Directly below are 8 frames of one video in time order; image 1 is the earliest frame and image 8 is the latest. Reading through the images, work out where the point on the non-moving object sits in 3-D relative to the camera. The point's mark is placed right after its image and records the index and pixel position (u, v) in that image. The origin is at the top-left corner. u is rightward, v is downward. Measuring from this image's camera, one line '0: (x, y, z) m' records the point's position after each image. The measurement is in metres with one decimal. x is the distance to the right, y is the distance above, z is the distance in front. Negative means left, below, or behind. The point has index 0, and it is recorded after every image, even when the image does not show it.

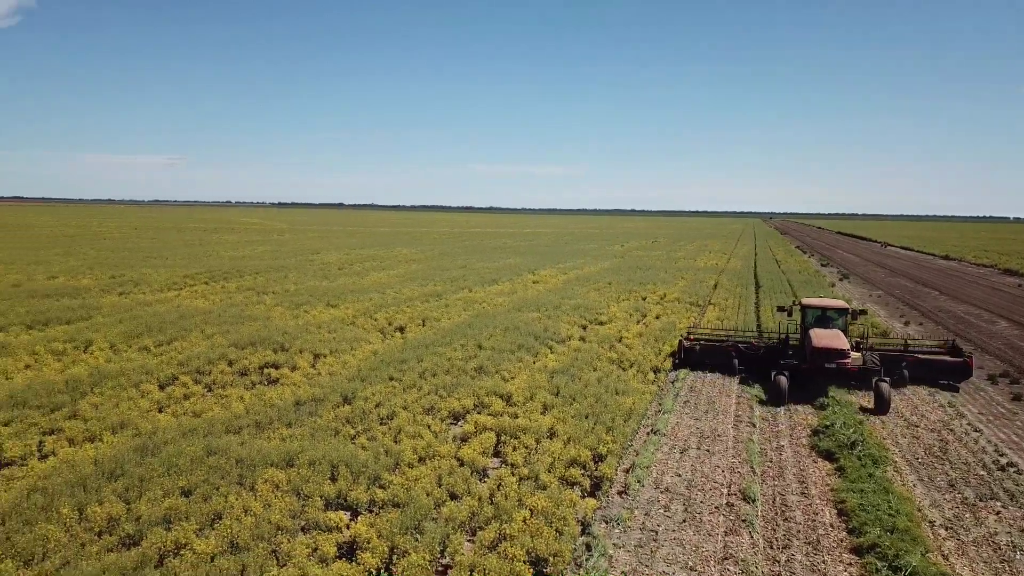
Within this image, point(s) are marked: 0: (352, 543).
0: (-1.4, -2.2, +7.0) m
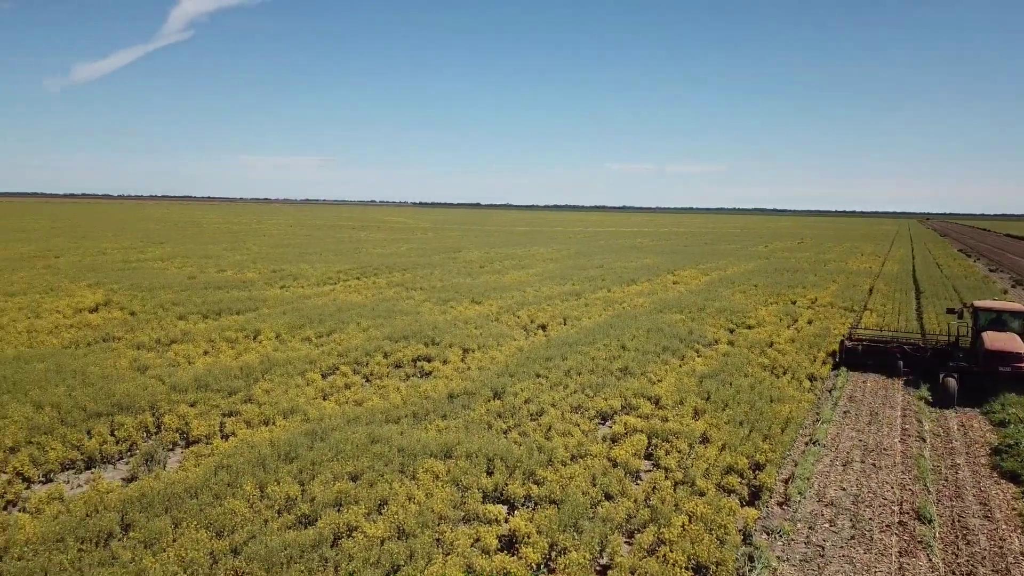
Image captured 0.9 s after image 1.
0: (0.0, -2.2, +7.1) m
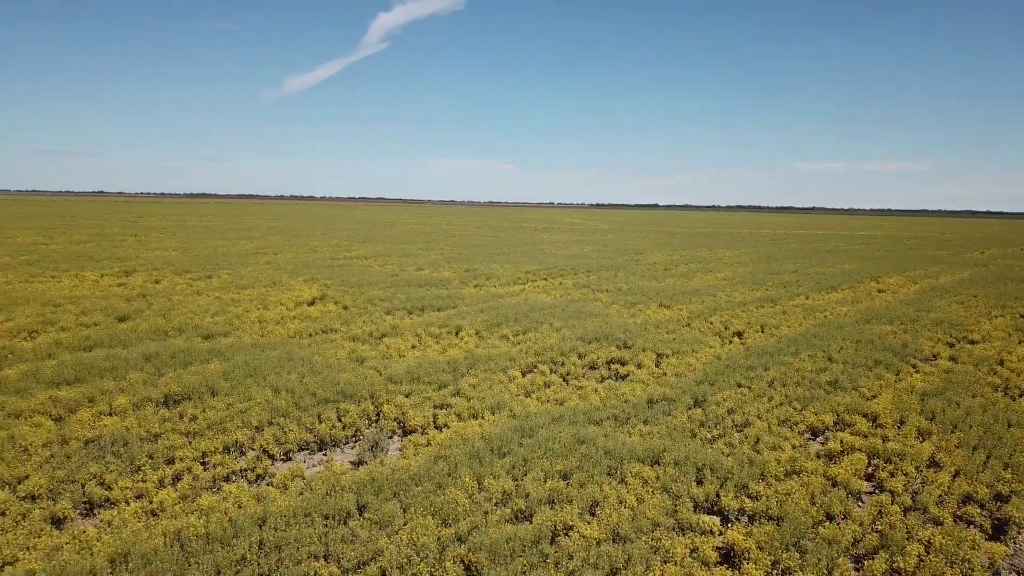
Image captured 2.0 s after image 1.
0: (+1.9, -2.2, +6.9) m
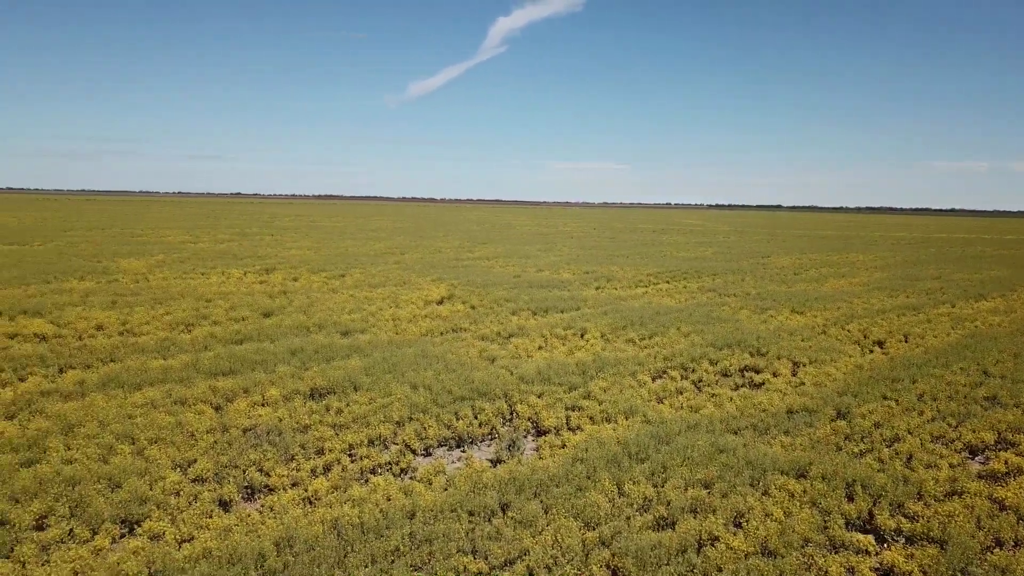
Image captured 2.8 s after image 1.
0: (+3.1, -2.3, +6.6) m
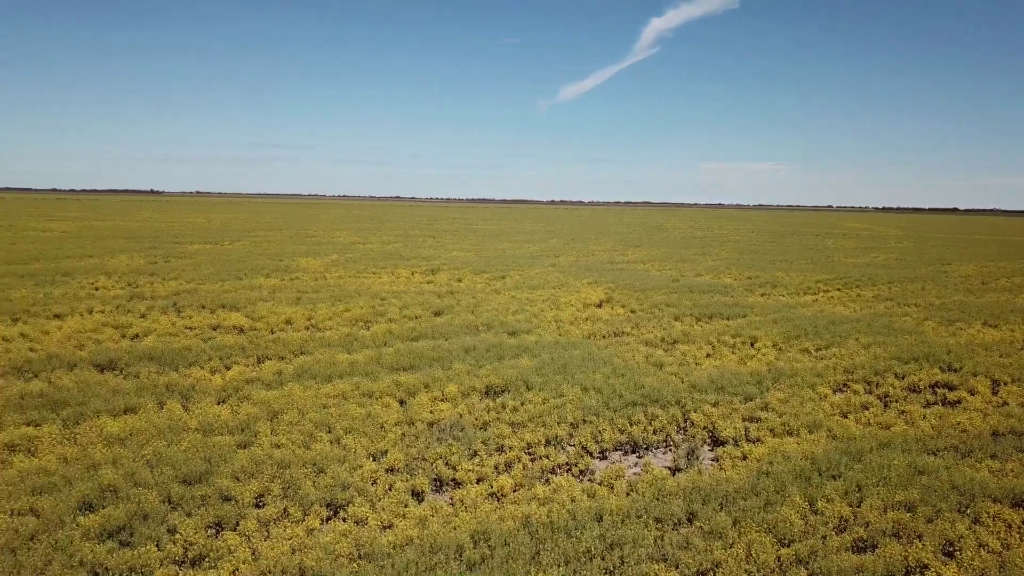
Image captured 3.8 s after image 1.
0: (+4.5, -2.4, +5.9) m
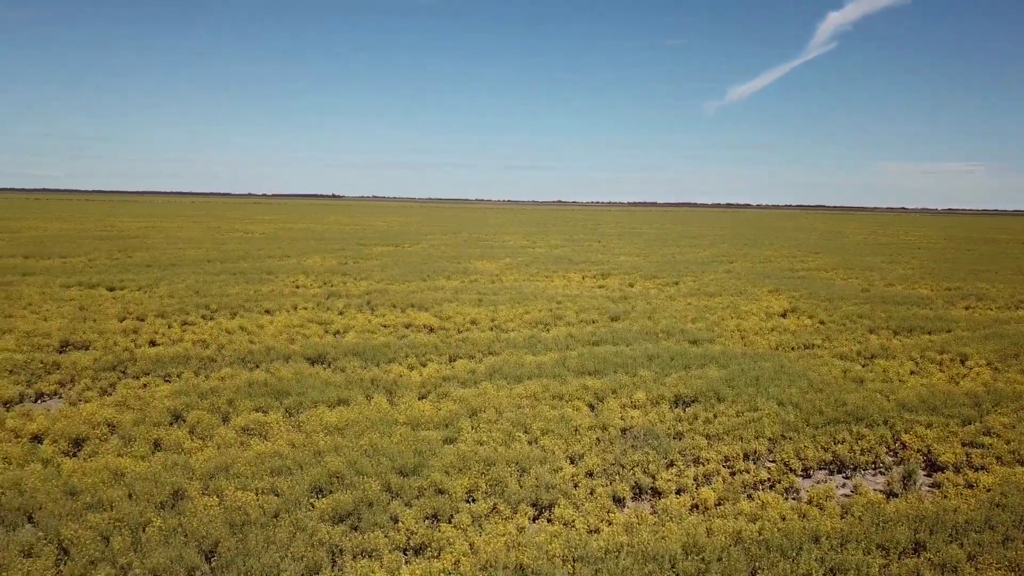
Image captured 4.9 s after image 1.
0: (+6.0, -2.6, +4.8) m
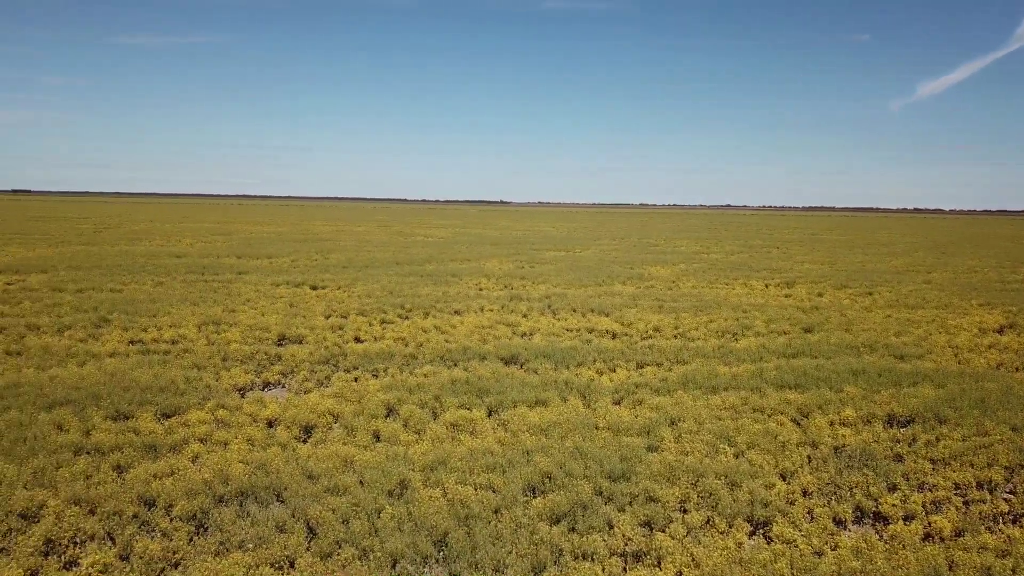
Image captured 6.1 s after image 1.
0: (+7.2, -2.7, +3.5) m
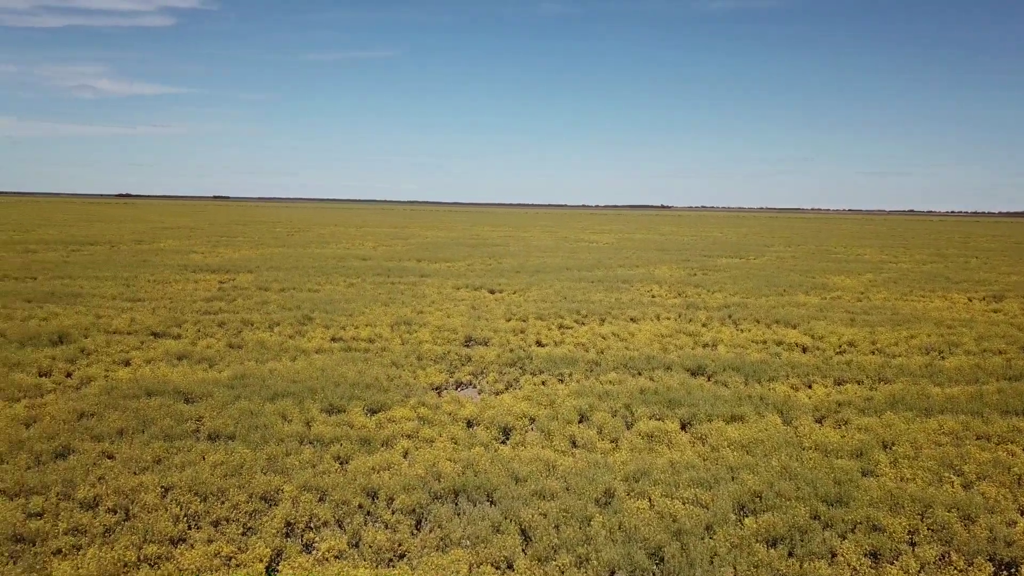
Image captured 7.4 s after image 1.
0: (+8.1, -2.9, +1.9) m
